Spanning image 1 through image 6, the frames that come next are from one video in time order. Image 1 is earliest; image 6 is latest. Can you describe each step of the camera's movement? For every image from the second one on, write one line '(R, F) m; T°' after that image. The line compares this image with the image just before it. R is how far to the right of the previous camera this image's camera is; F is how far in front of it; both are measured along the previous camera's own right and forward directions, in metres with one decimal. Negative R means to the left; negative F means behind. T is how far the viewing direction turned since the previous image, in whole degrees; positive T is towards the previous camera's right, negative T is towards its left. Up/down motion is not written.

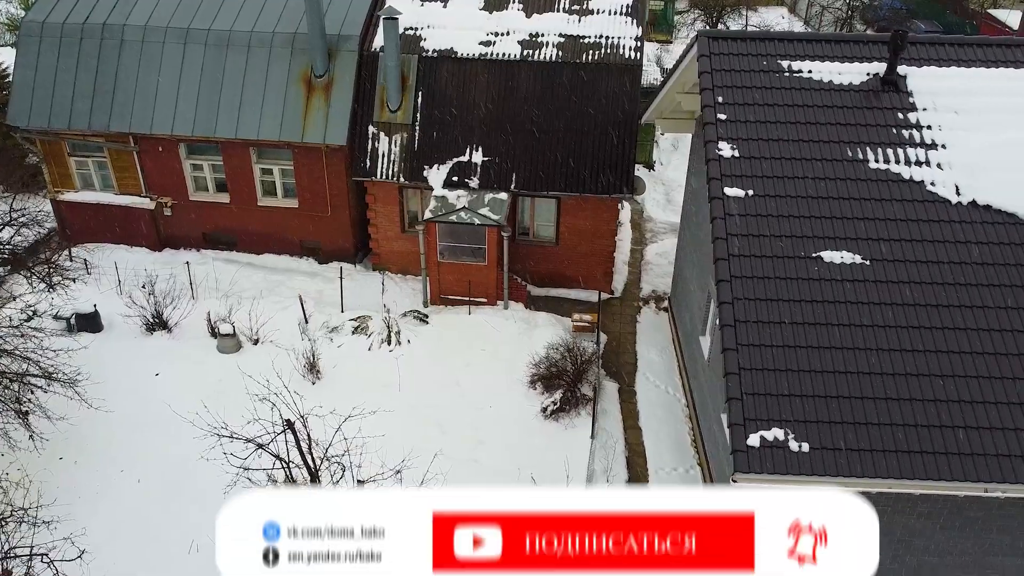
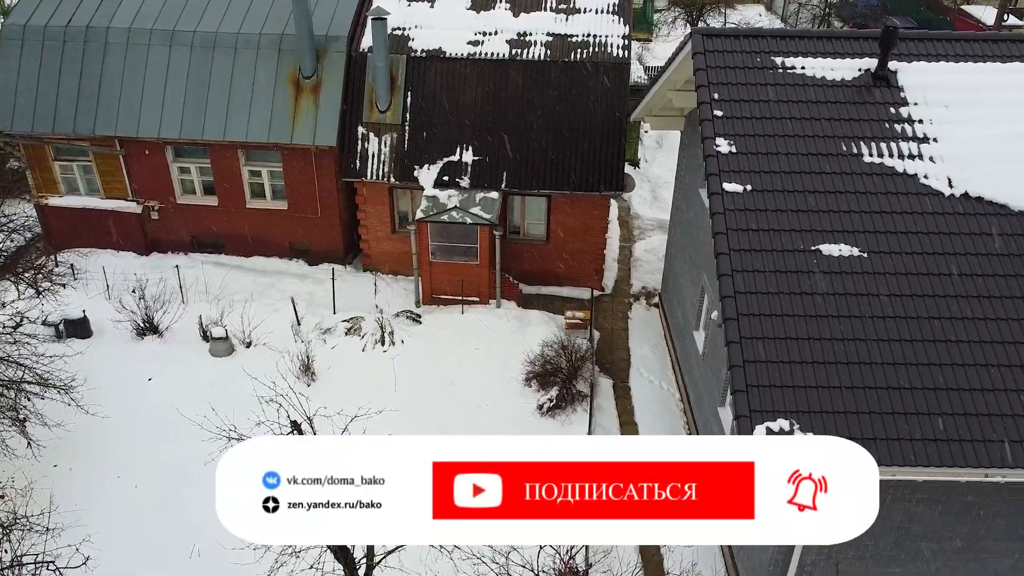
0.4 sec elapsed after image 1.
(-0.3, 0.0) m; +1°
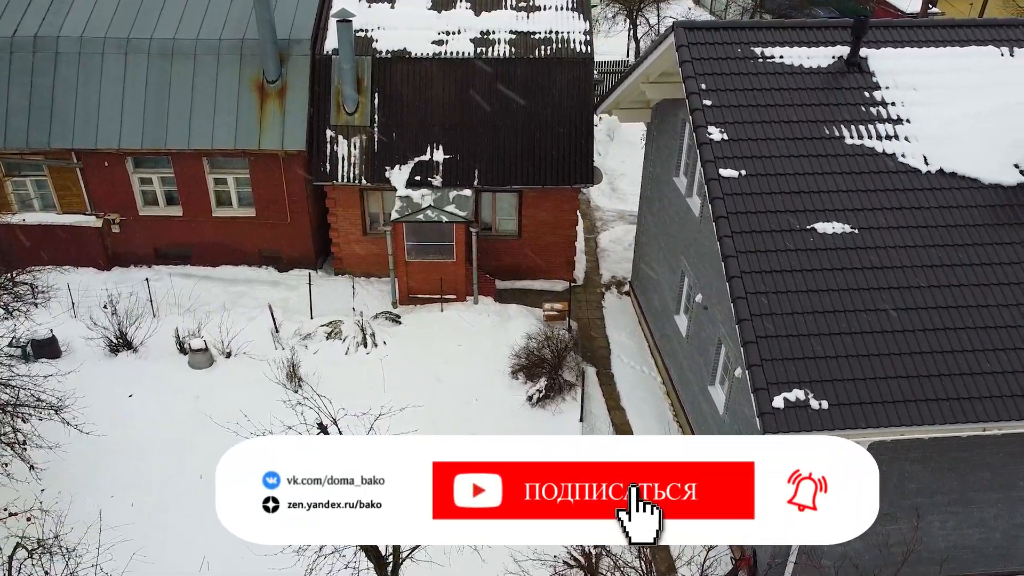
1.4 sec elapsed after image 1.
(-0.9, -0.2) m; +5°
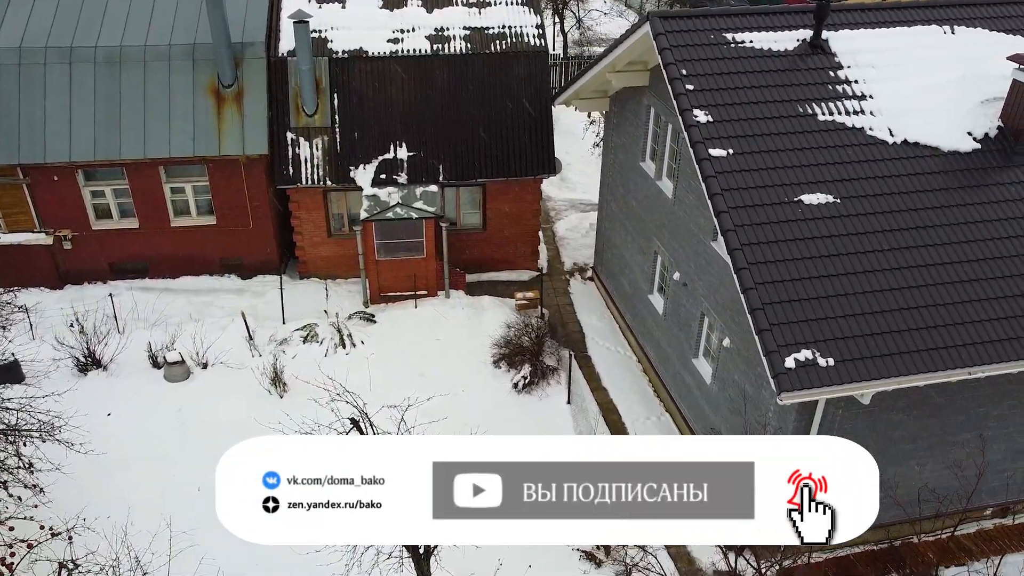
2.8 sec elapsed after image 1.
(-1.0, -0.2) m; +6°
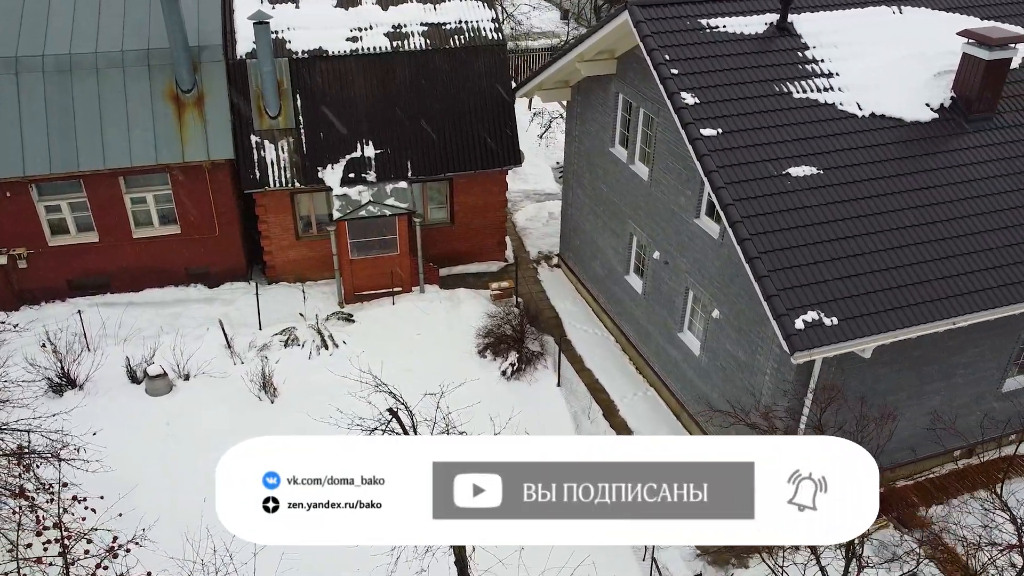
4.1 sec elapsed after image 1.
(-1.1, -0.2) m; +6°
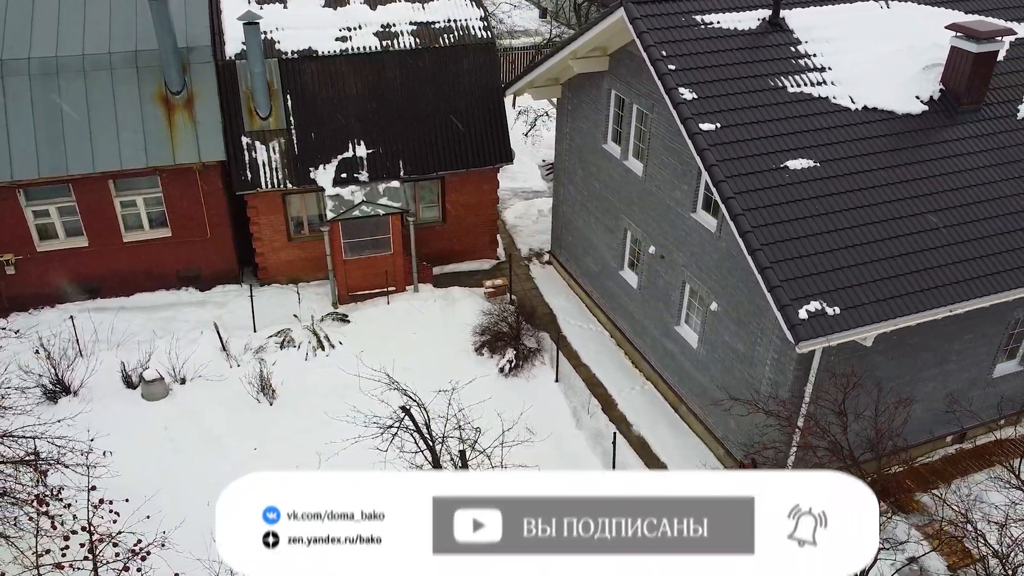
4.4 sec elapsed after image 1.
(-0.3, -0.1) m; +2°
